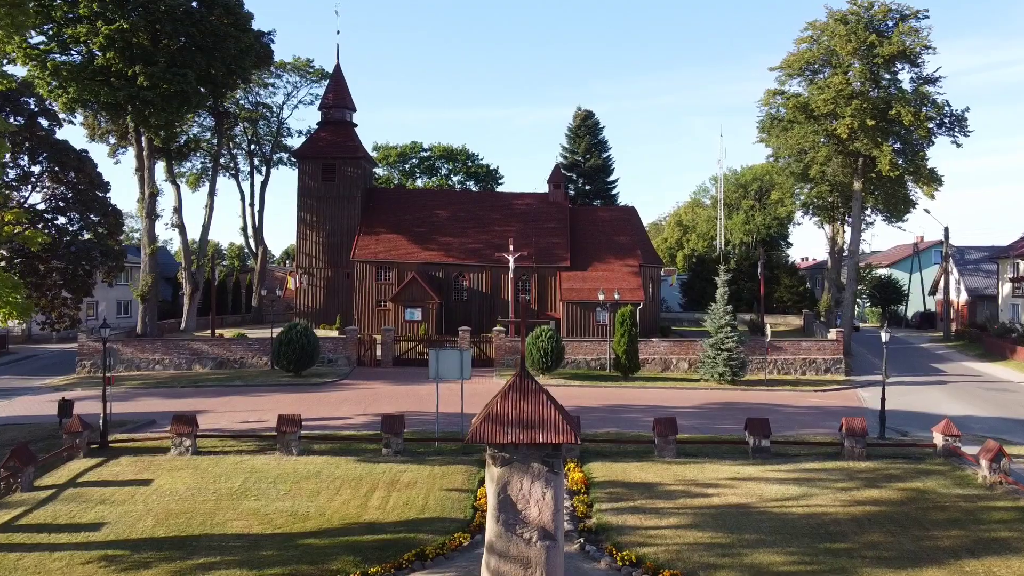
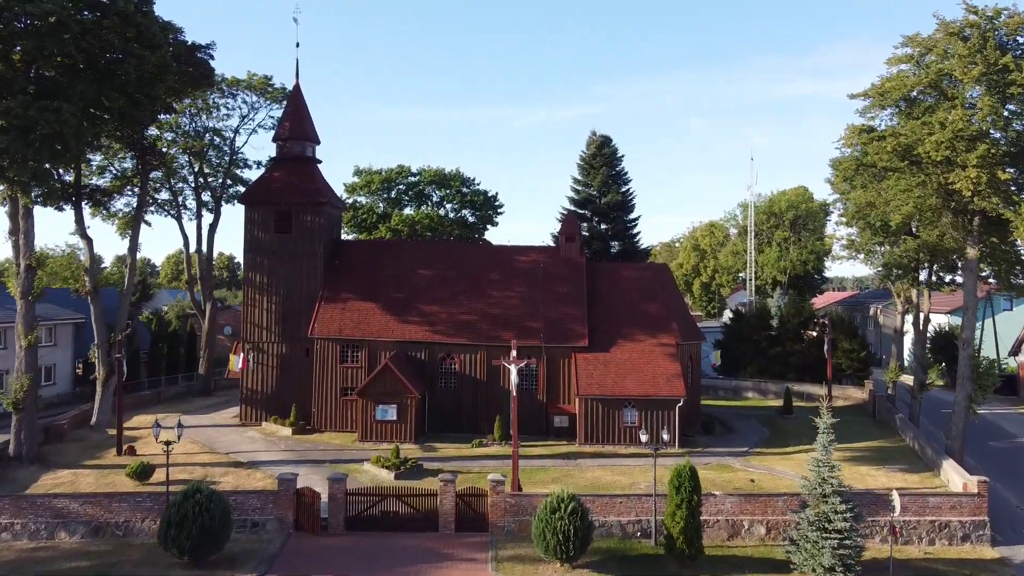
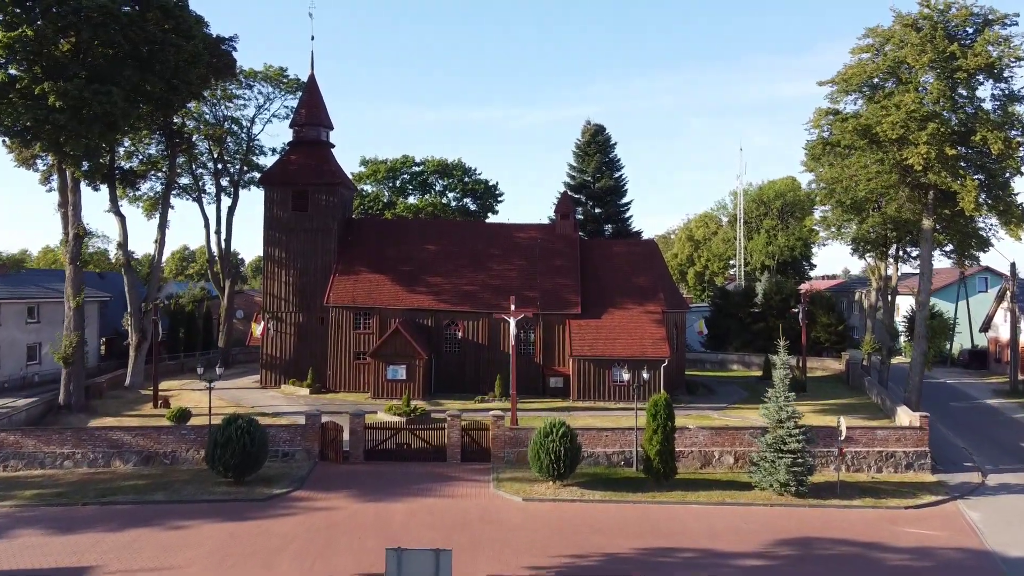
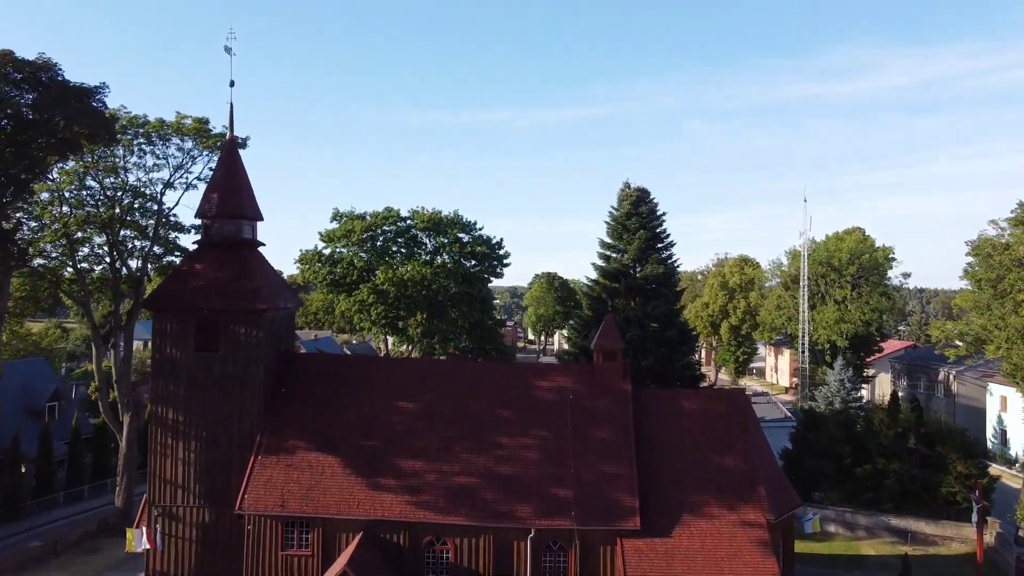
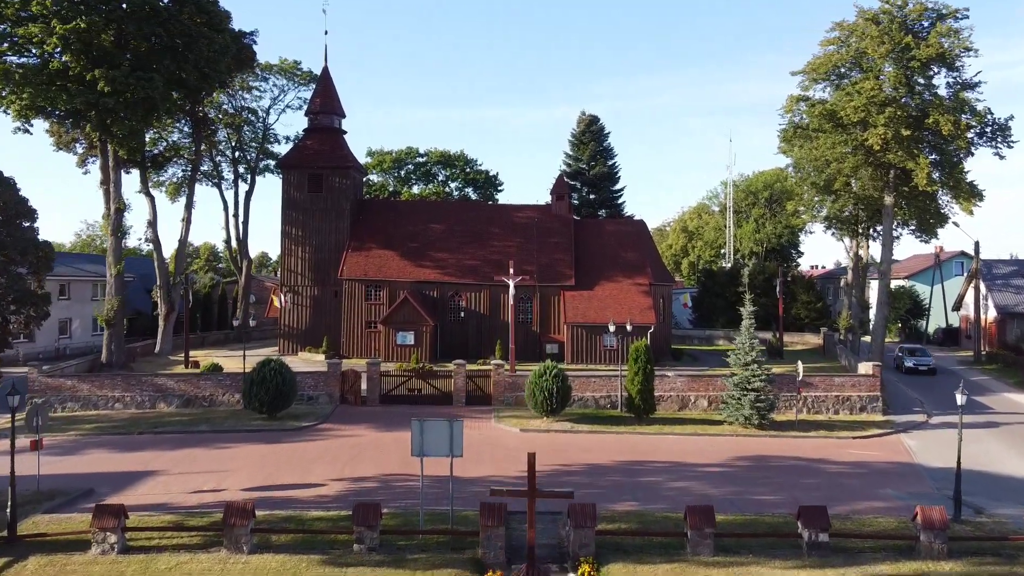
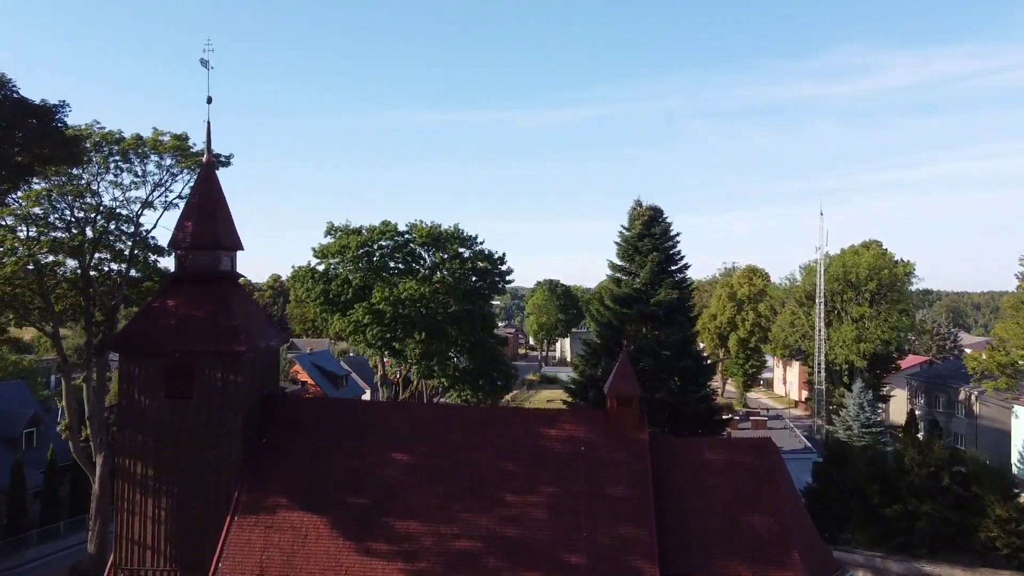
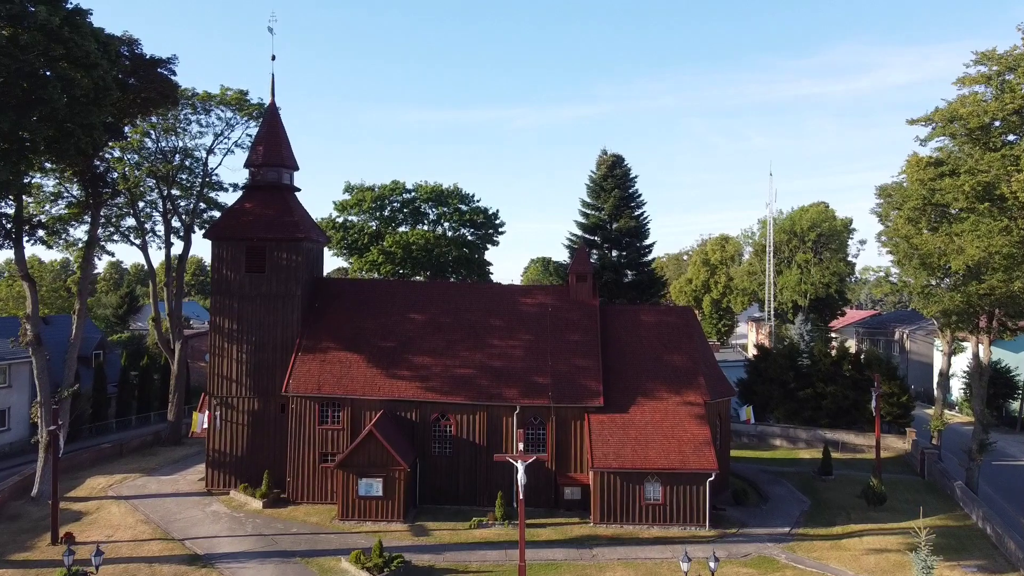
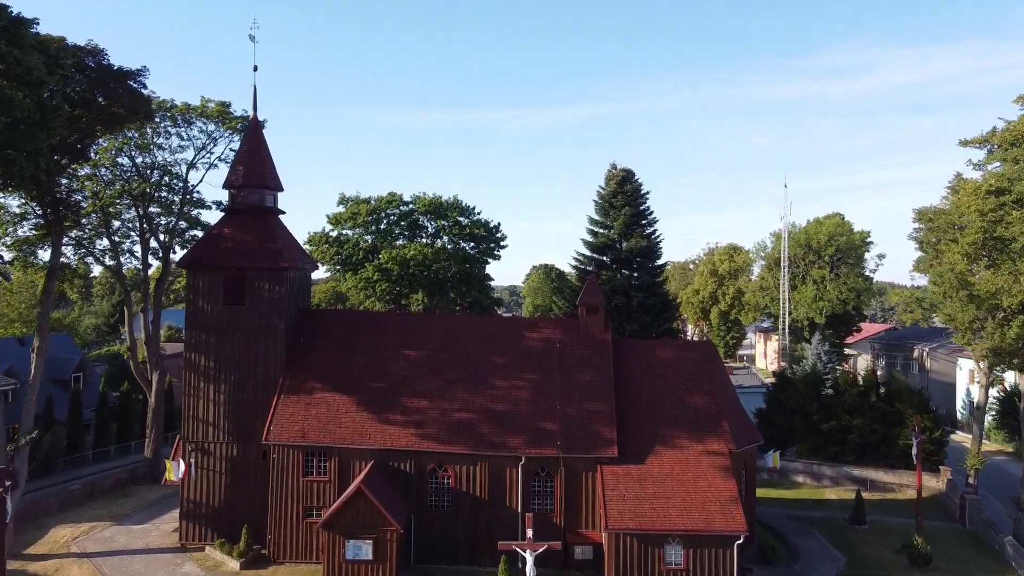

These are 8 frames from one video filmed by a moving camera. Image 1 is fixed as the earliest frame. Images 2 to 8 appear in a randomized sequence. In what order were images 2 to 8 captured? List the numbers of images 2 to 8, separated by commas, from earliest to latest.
5, 3, 2, 7, 8, 4, 6
